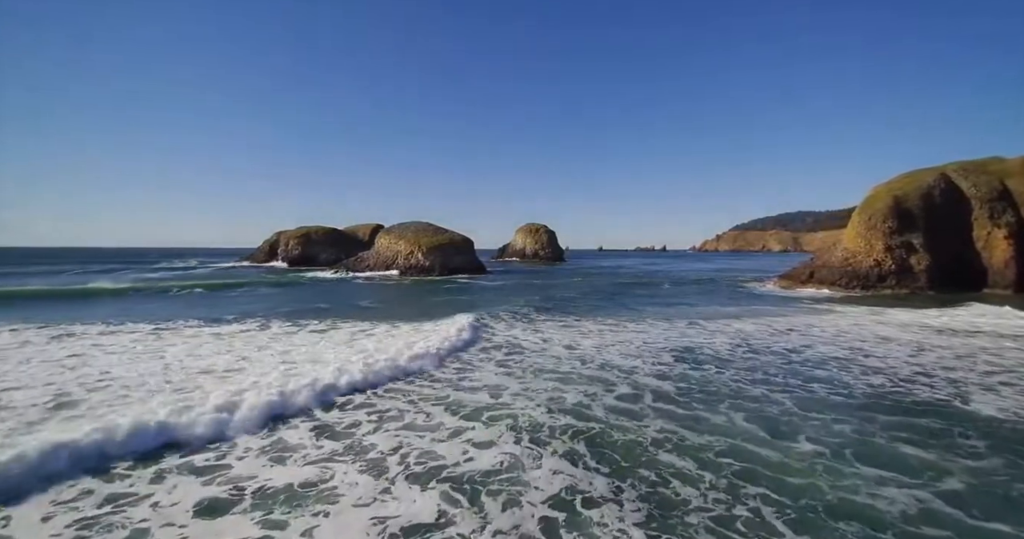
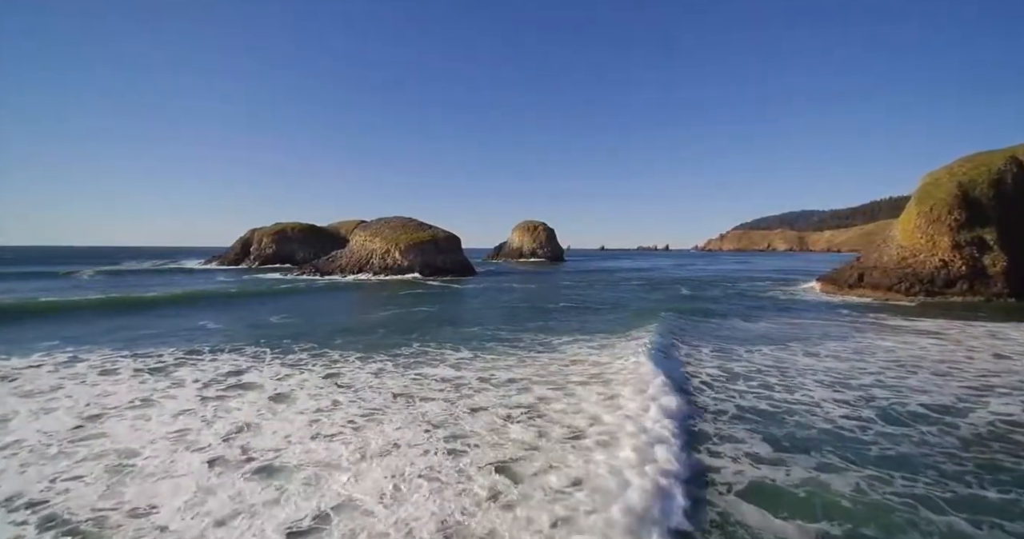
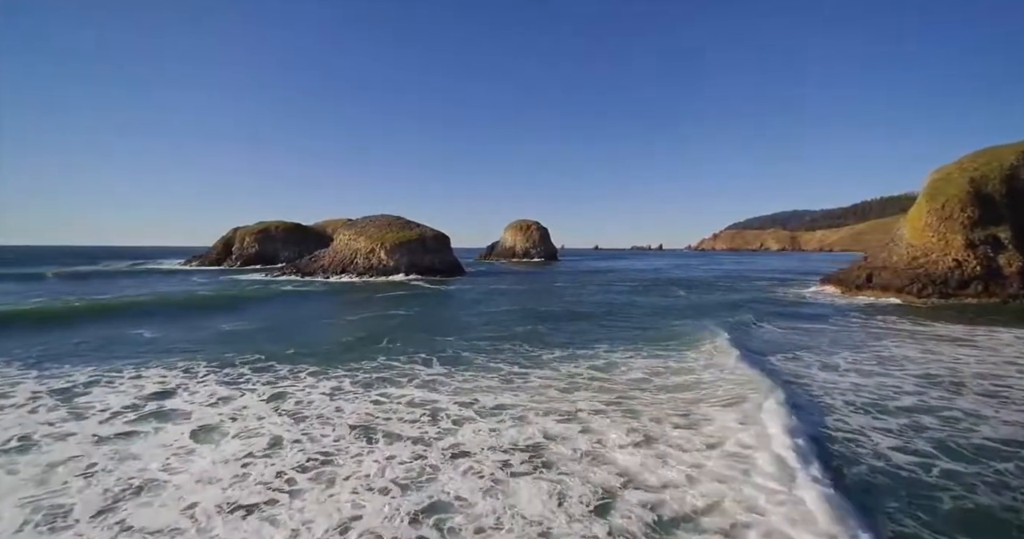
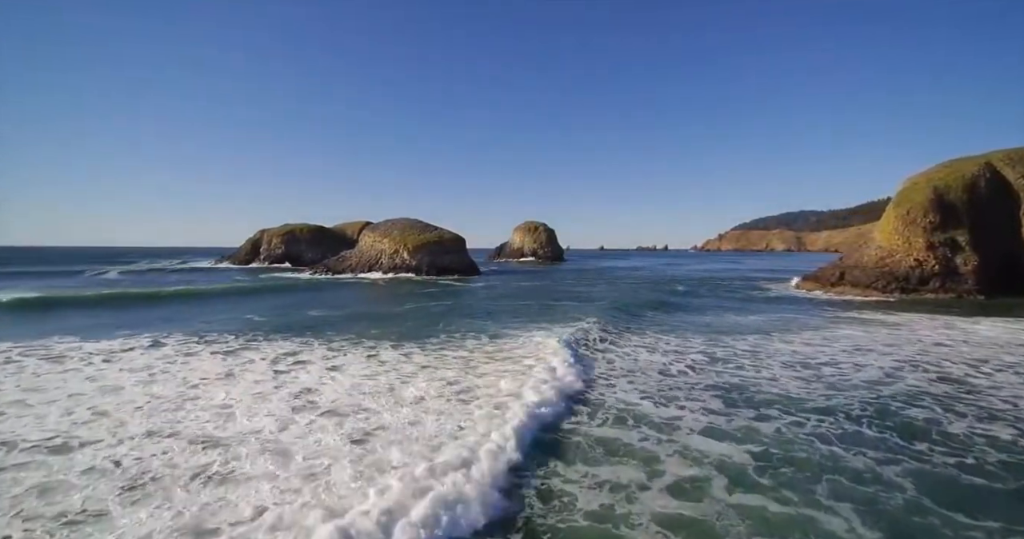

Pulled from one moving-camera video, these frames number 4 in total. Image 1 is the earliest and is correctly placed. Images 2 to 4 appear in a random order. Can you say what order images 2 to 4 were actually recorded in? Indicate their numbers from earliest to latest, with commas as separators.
4, 2, 3
